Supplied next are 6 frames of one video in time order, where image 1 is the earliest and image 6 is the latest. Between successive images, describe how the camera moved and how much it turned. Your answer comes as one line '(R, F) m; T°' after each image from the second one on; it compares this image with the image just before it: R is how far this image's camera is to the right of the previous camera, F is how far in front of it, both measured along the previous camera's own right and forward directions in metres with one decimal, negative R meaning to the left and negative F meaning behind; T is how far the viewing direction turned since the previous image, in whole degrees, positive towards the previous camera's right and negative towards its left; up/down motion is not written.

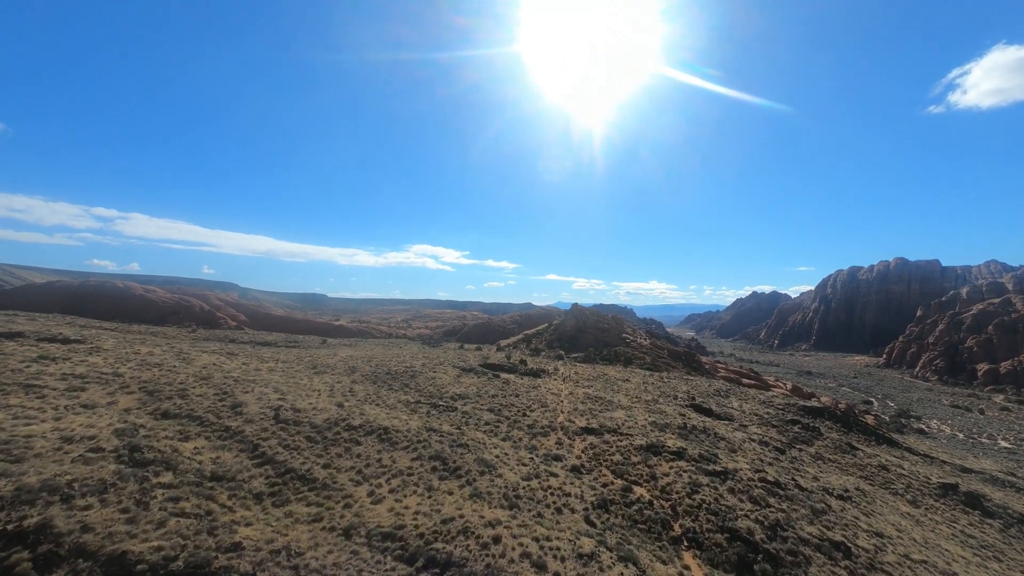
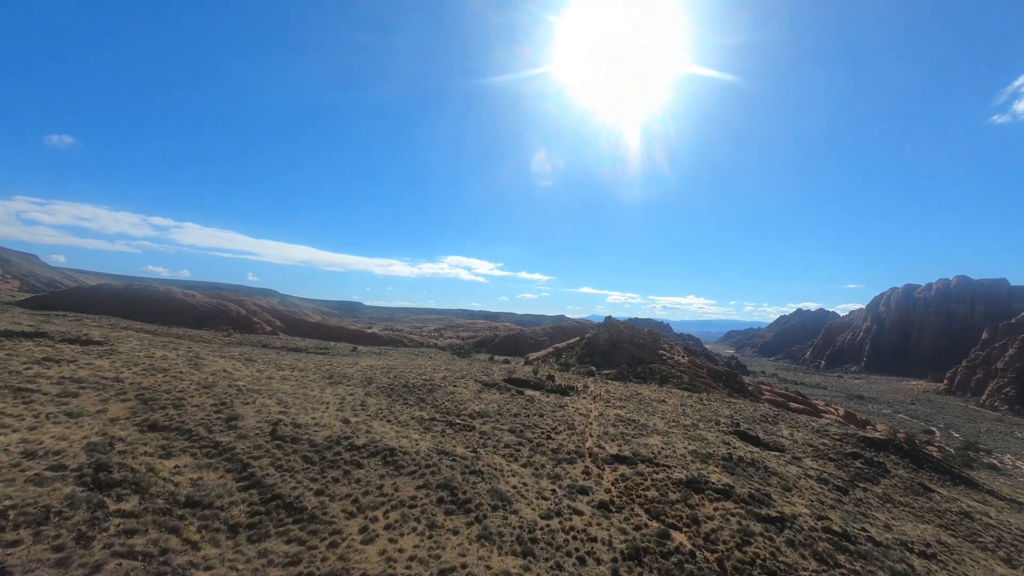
(+0.3, +1.4) m; -4°
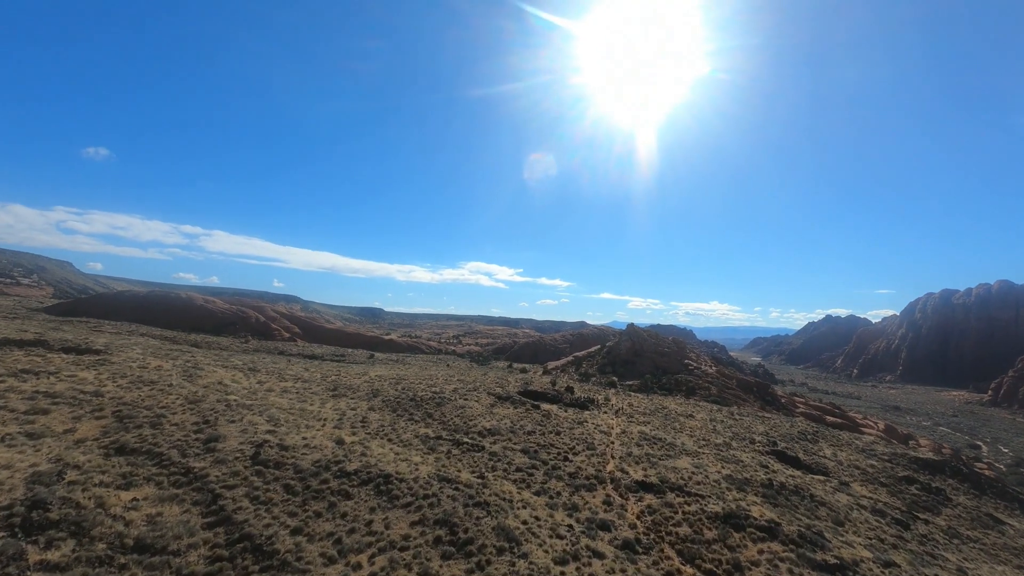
(+0.2, +1.4) m; -2°
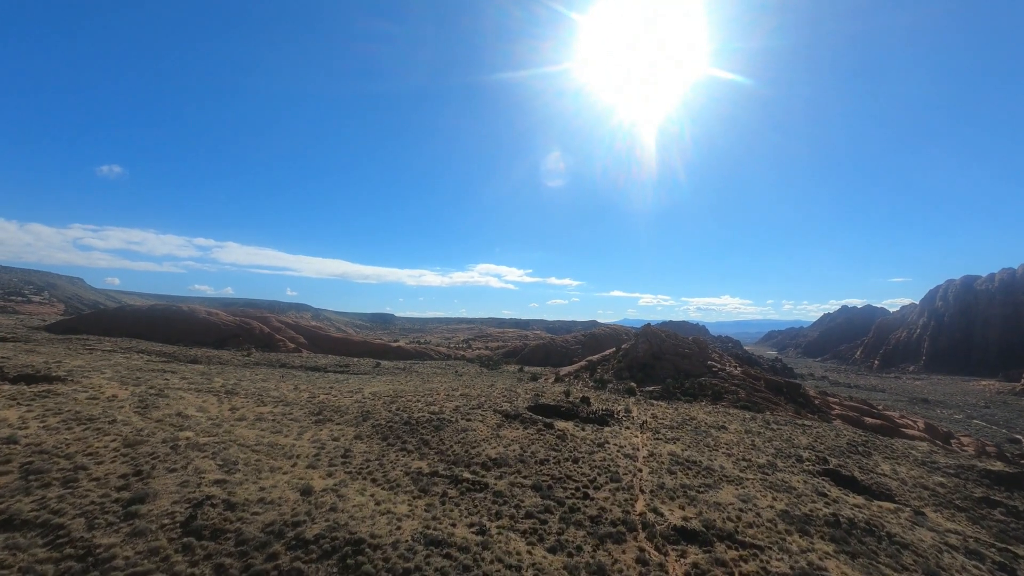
(+0.2, +2.4) m; -1°
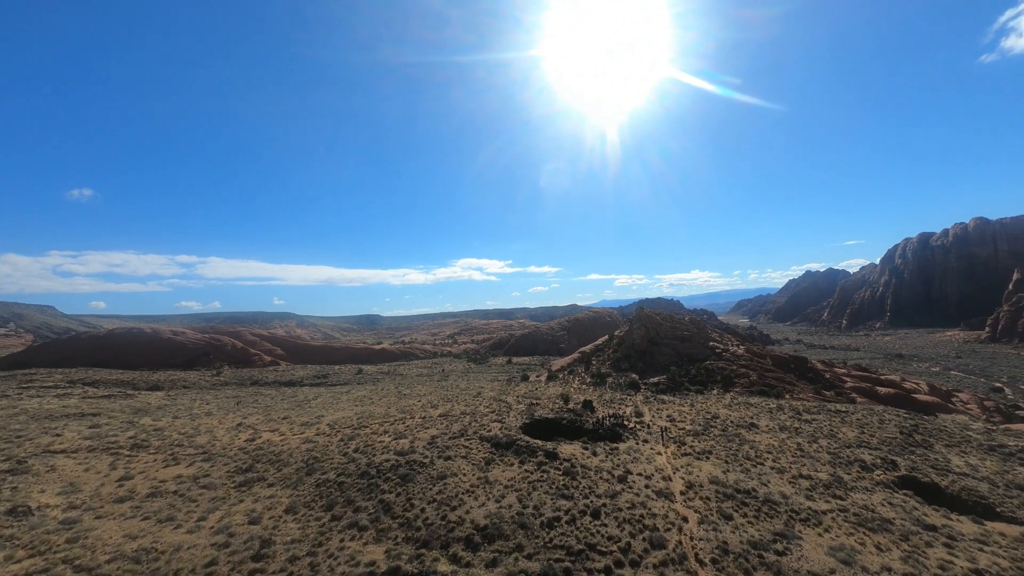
(0.0, +4.2) m; +3°
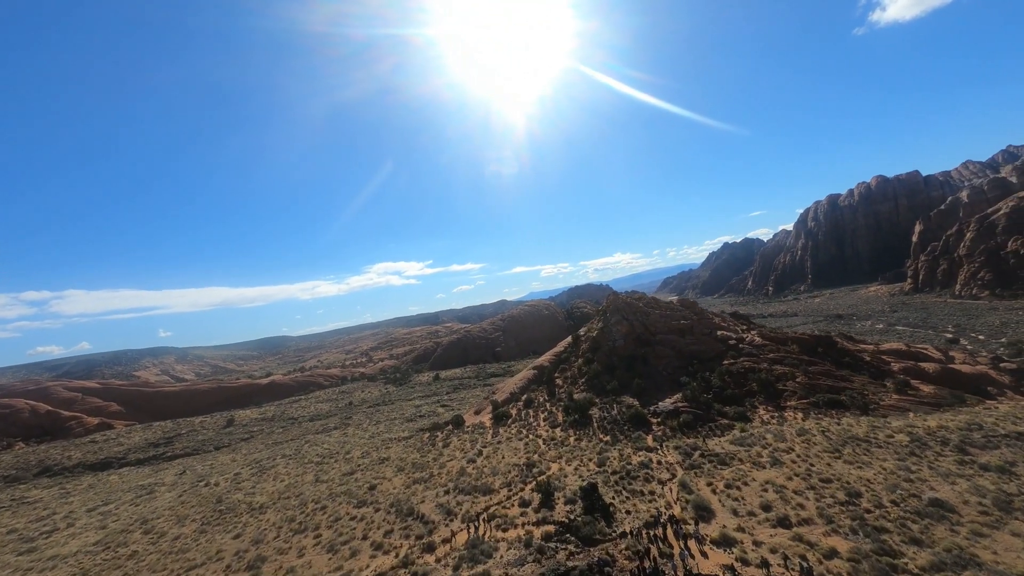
(+0.7, +10.9) m; +7°
